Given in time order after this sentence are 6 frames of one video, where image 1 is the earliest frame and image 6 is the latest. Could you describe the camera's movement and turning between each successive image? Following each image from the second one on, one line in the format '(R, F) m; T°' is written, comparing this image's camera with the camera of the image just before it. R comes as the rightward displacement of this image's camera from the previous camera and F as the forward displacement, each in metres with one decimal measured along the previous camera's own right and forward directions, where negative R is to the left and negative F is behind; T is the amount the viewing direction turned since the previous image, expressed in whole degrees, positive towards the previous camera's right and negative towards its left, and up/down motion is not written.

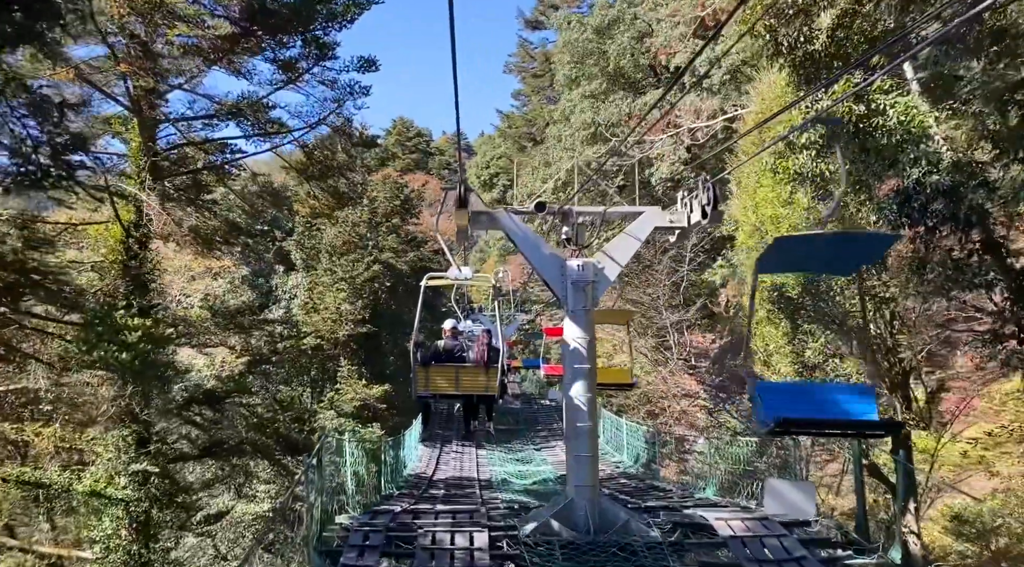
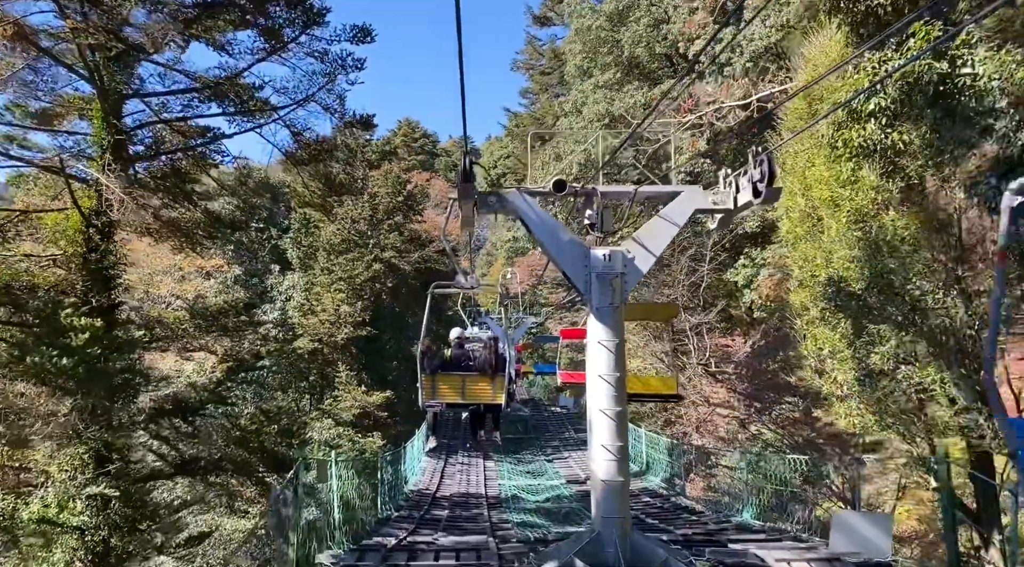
(0.0, +1.0) m; 0°
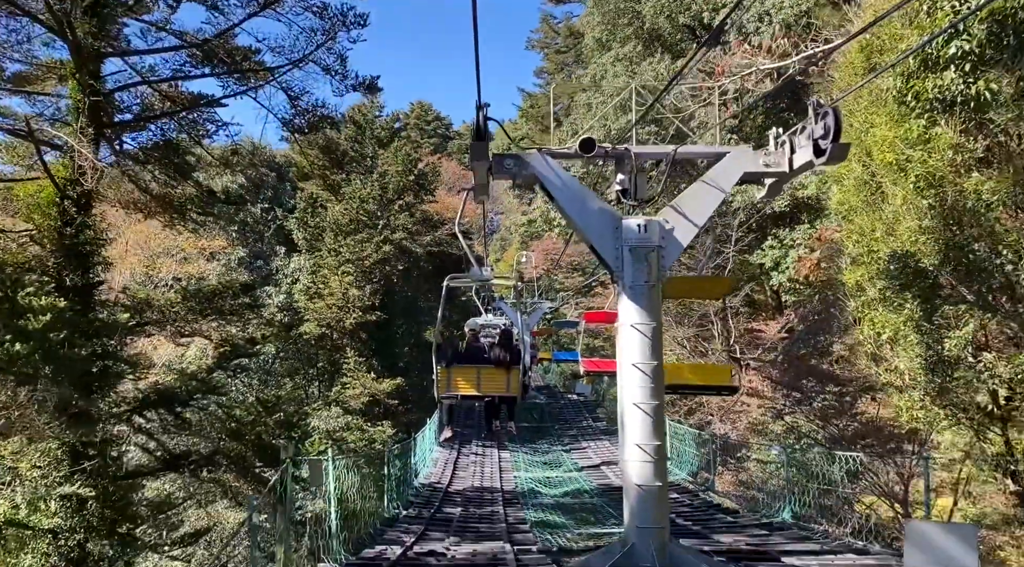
(0.0, +0.7) m; -1°
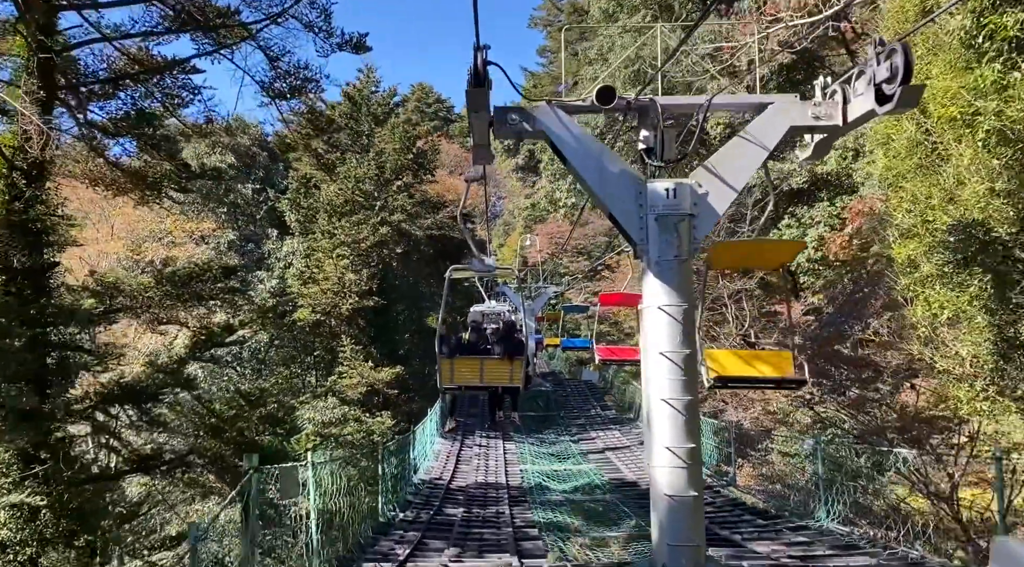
(0.0, +0.7) m; 0°
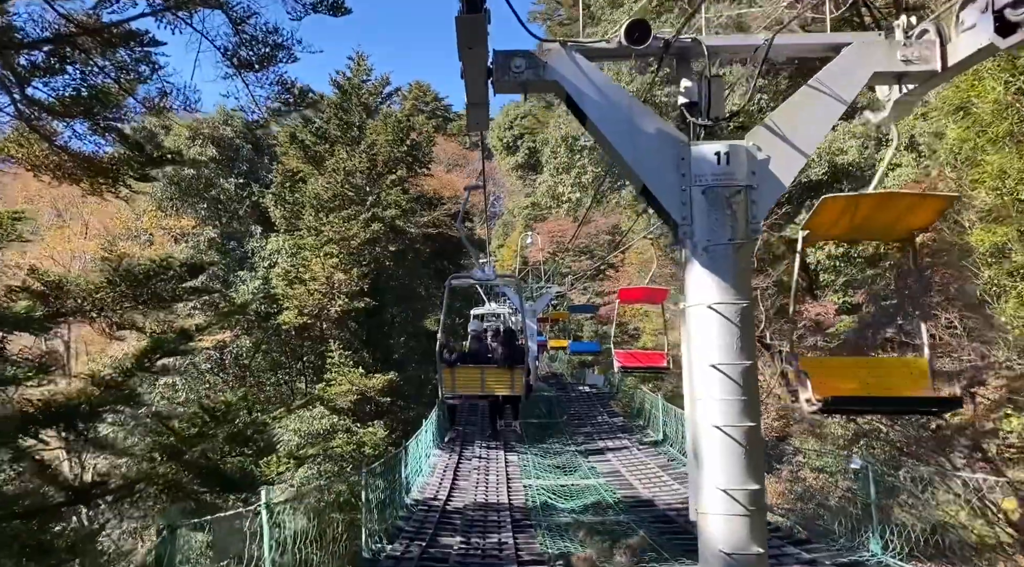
(0.0, +1.0) m; 0°
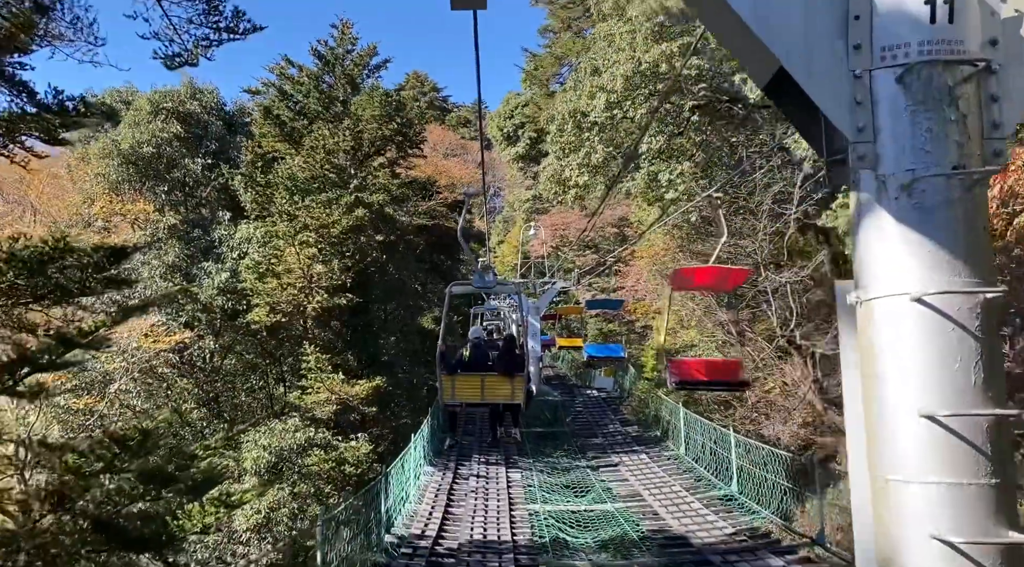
(0.0, +1.6) m; 0°
